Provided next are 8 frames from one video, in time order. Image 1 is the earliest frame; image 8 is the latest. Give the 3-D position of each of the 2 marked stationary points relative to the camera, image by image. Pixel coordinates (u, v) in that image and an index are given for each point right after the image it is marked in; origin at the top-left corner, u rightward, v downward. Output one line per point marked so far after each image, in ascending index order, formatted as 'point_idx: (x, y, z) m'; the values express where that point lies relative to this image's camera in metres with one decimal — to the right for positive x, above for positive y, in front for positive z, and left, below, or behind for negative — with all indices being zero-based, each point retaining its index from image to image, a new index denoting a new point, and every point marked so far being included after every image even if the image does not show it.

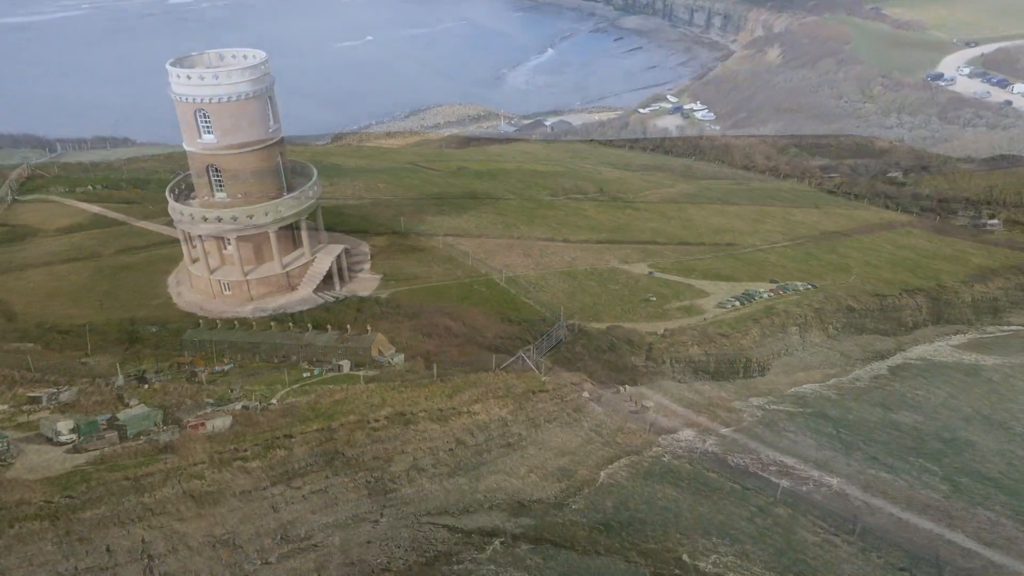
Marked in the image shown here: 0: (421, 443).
0: (-2.3, -3.8, +18.5) m
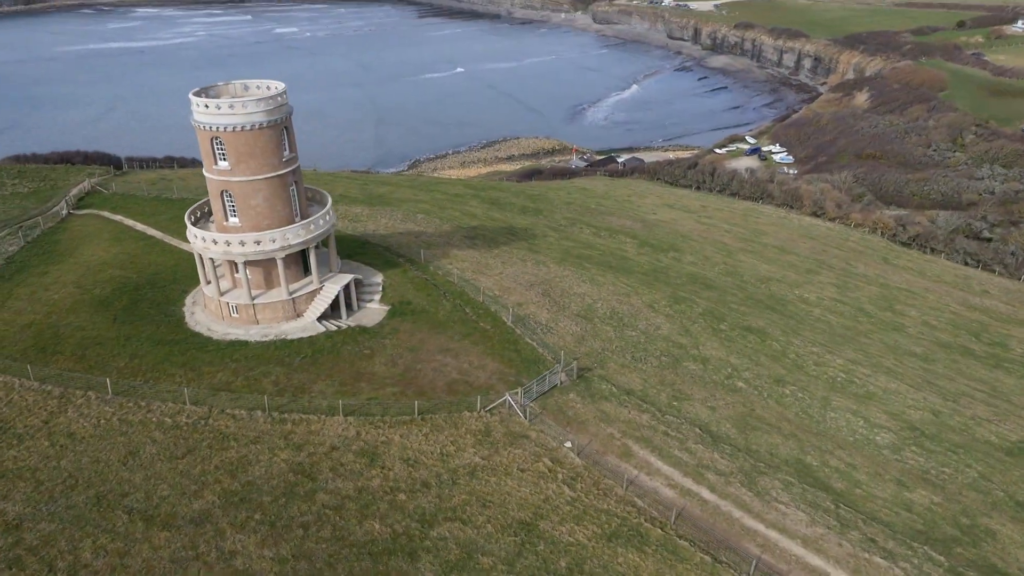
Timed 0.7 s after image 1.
0: (-3.1, -4.7, +18.2) m
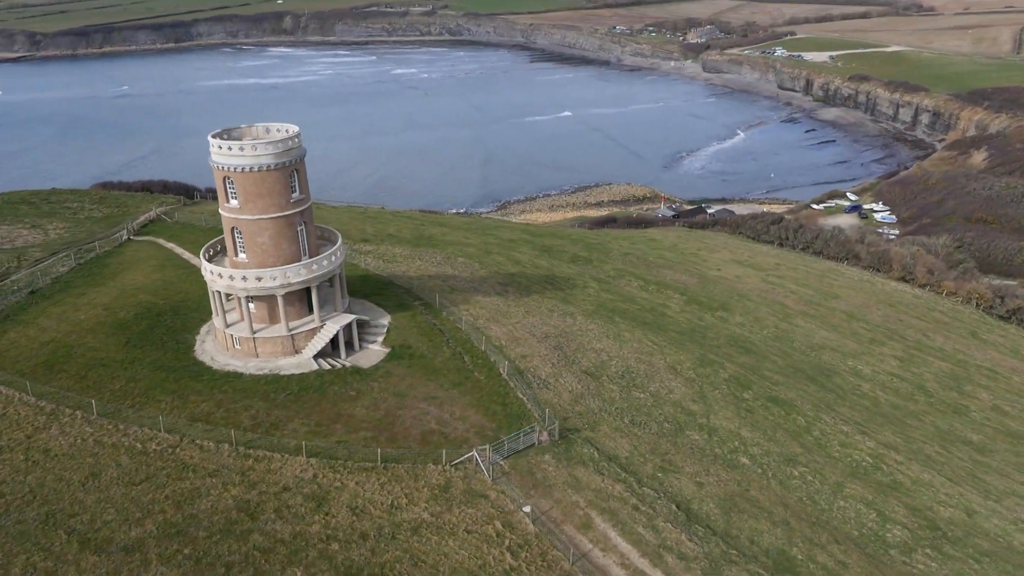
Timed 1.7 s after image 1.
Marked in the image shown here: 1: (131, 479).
0: (-4.6, -5.8, +18.1) m
1: (-9.6, -4.8, +18.9) m
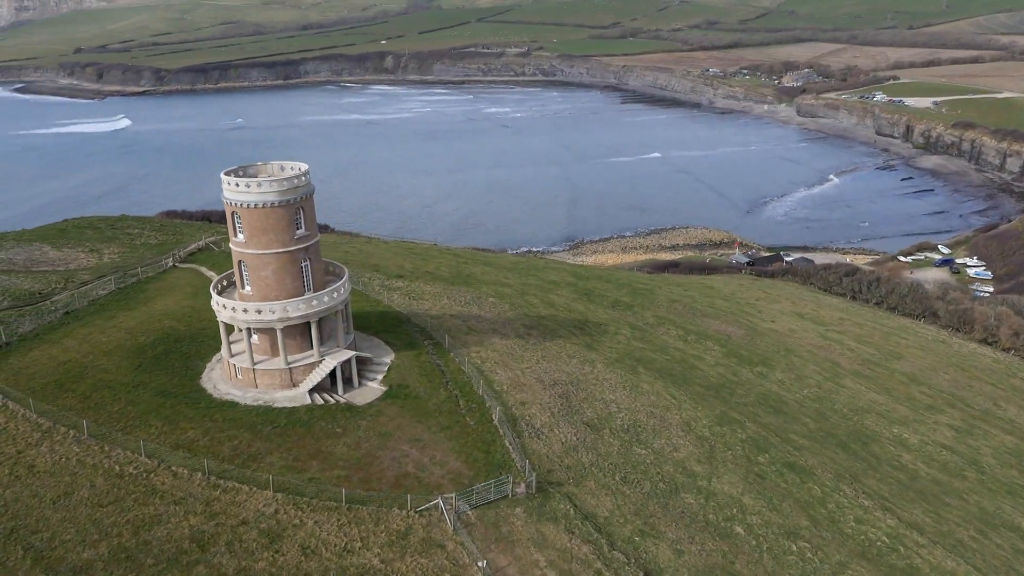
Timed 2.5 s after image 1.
0: (-5.9, -6.7, +18.1) m
1: (-10.7, -5.5, +19.6) m
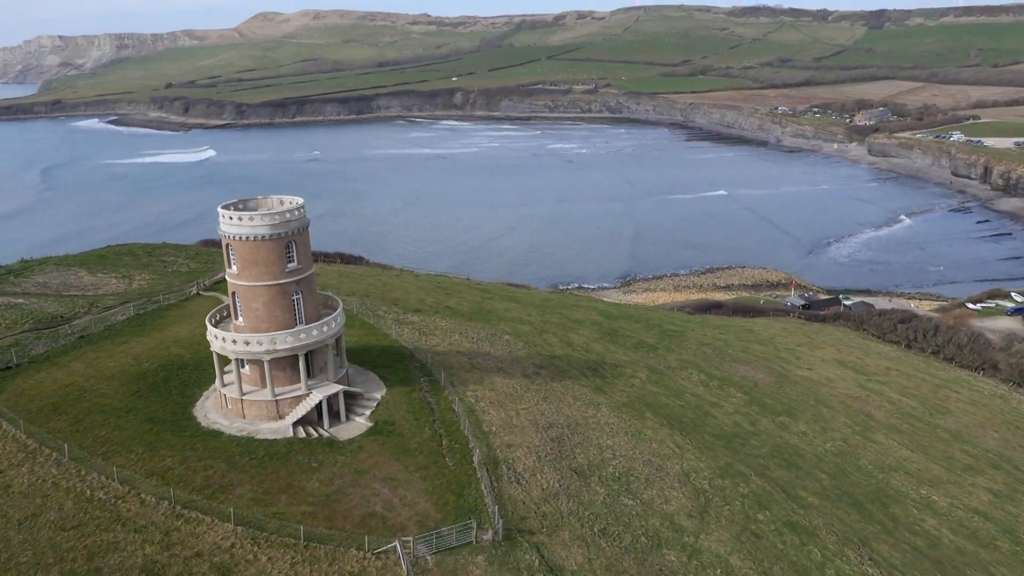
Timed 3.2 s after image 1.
0: (-7.2, -7.5, +18.0) m
1: (-11.9, -6.3, +19.9) m
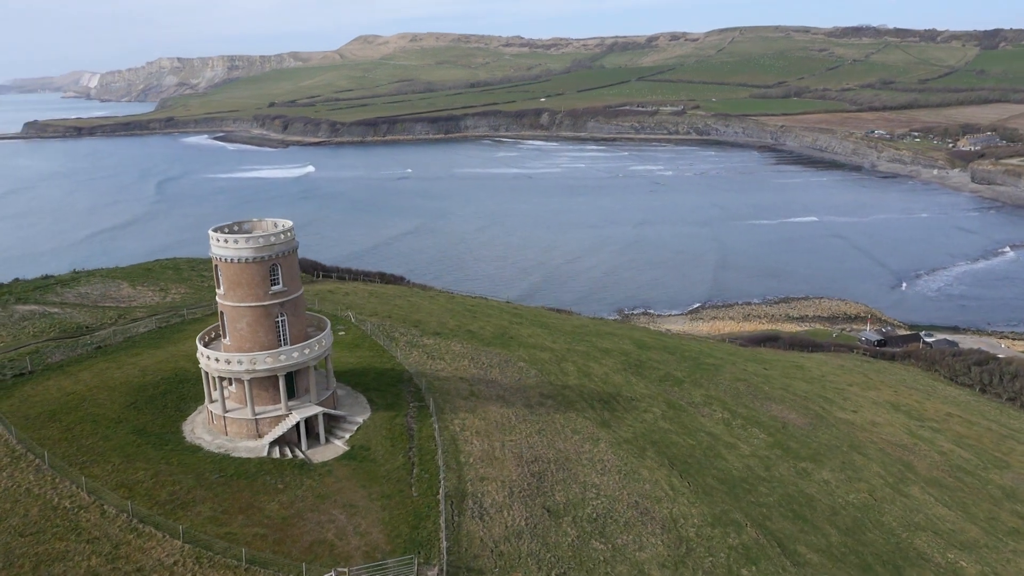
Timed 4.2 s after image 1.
0: (-9.2, -8.0, +18.3) m
1: (-13.5, -6.7, +20.8) m
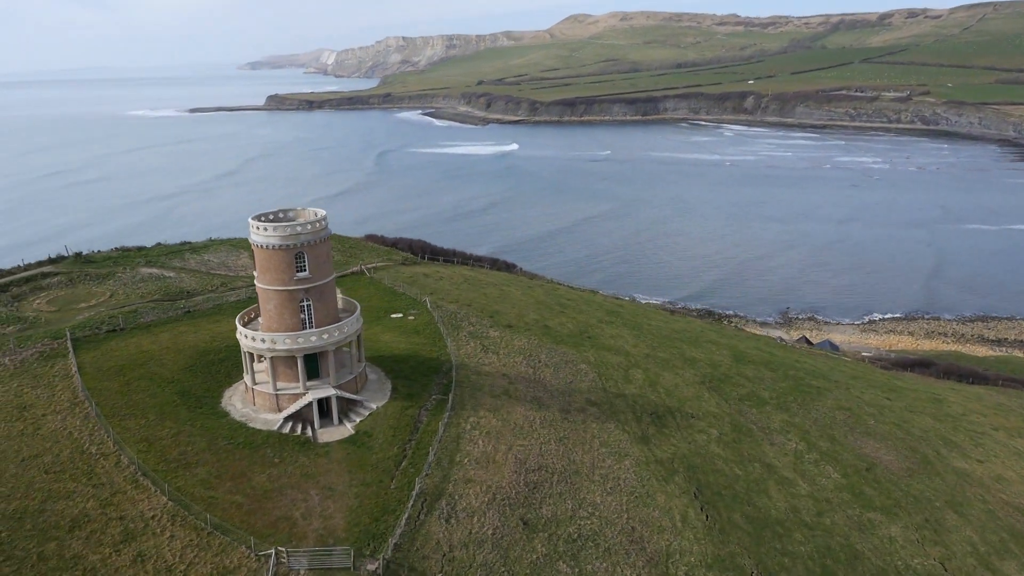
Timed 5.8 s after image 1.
0: (-11.4, -7.6, +20.8) m
1: (-14.9, -5.8, +24.2) m
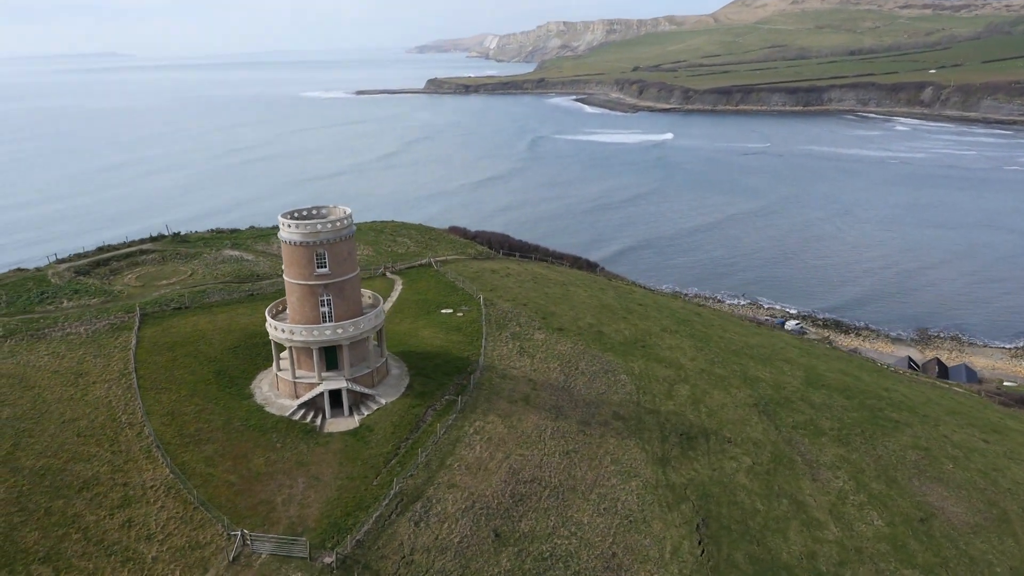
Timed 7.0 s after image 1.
0: (-12.9, -7.2, +23.2) m
1: (-15.5, -5.2, +27.1) m
